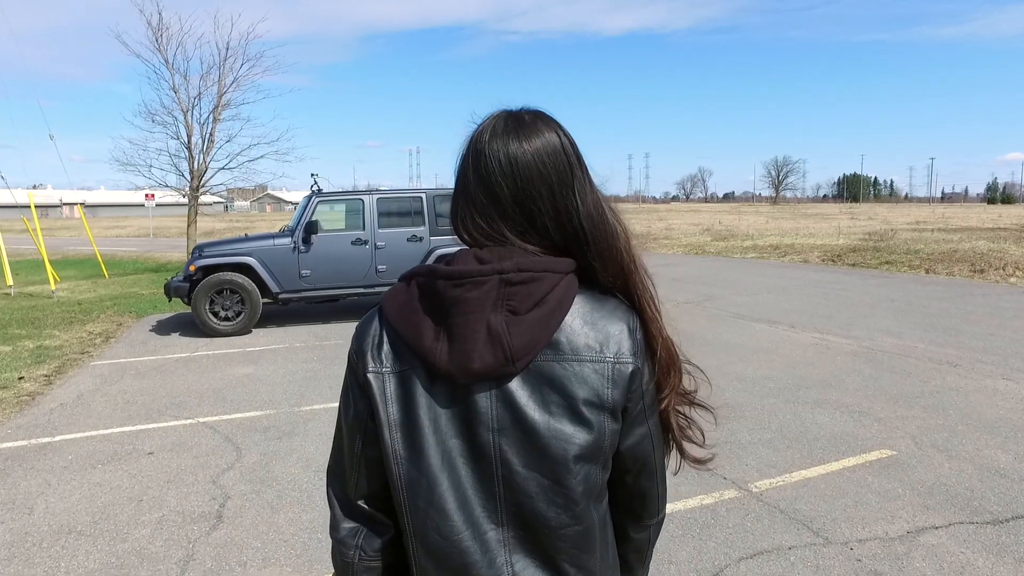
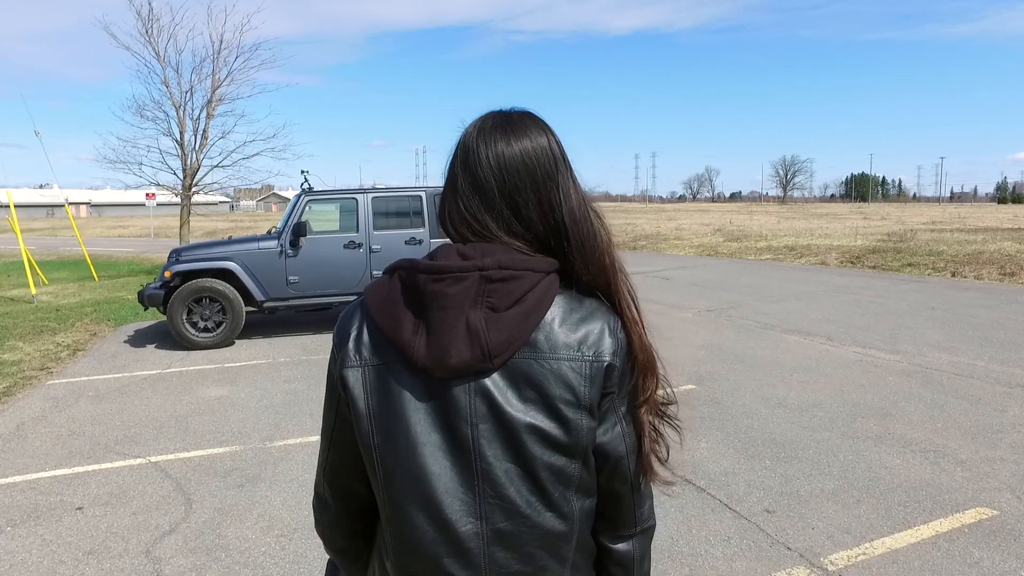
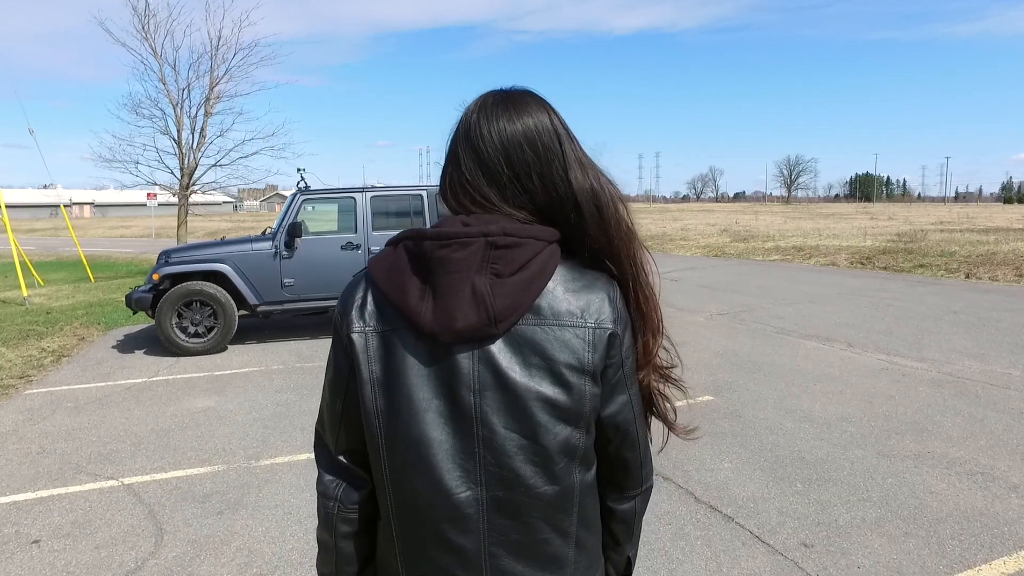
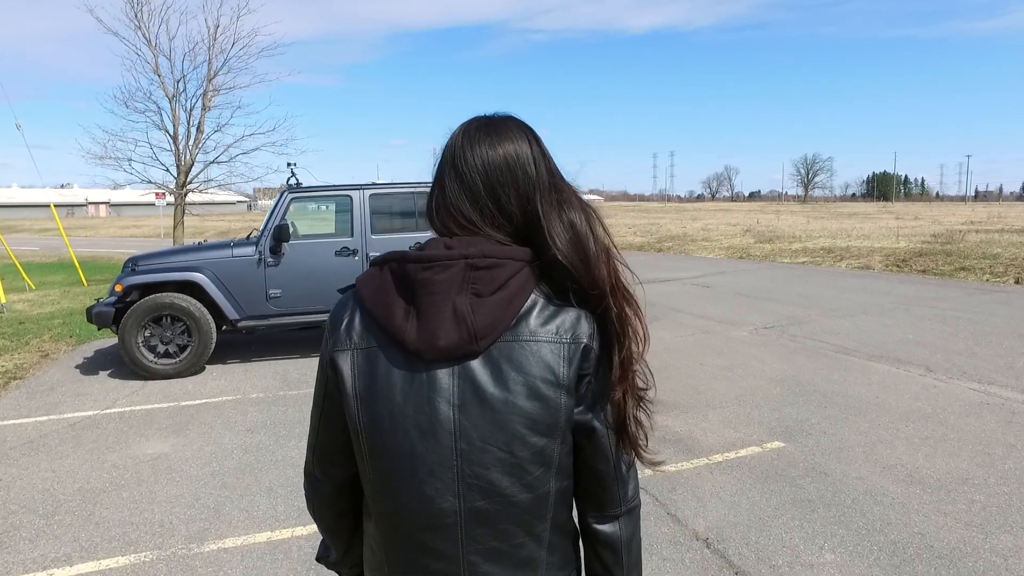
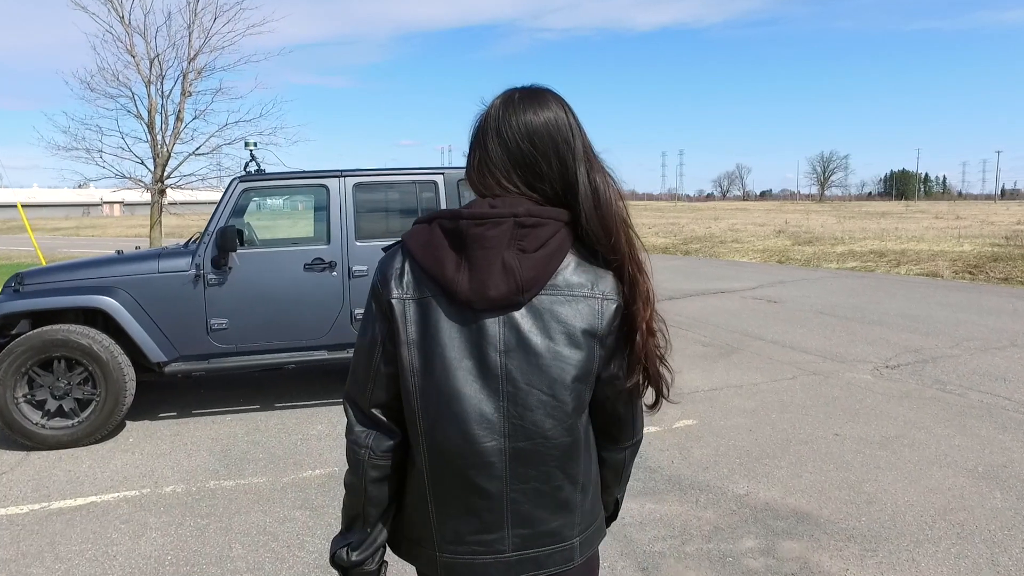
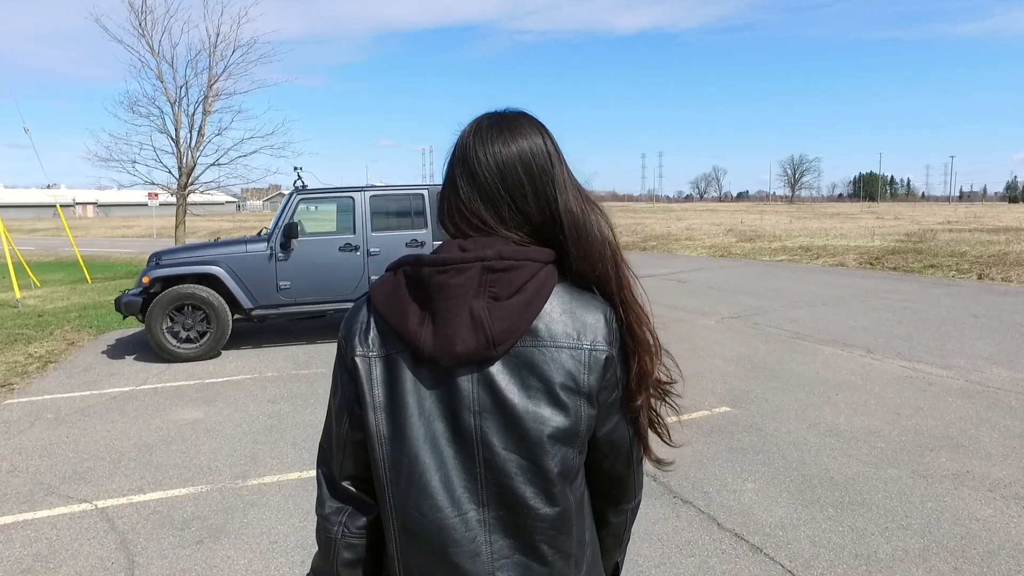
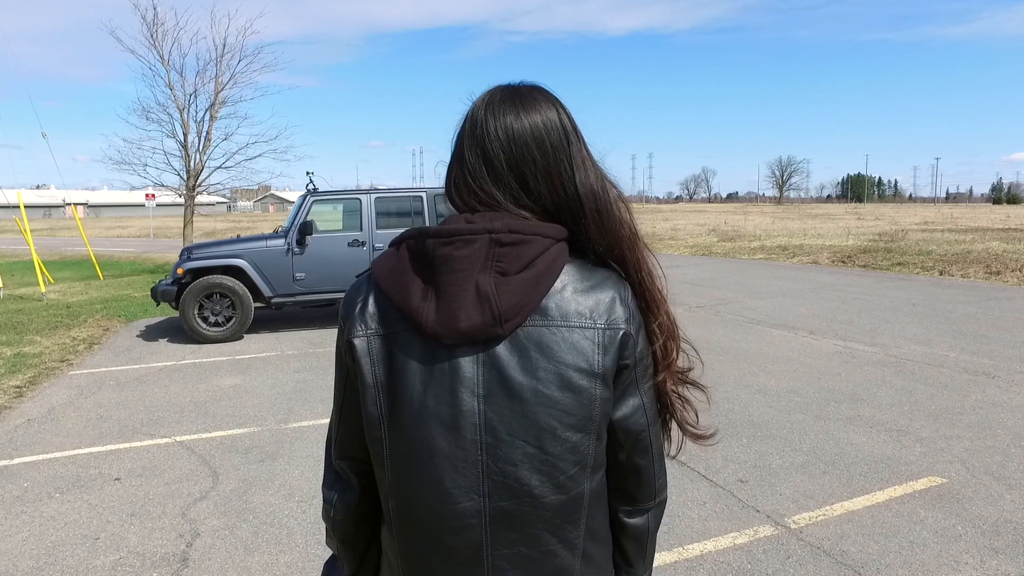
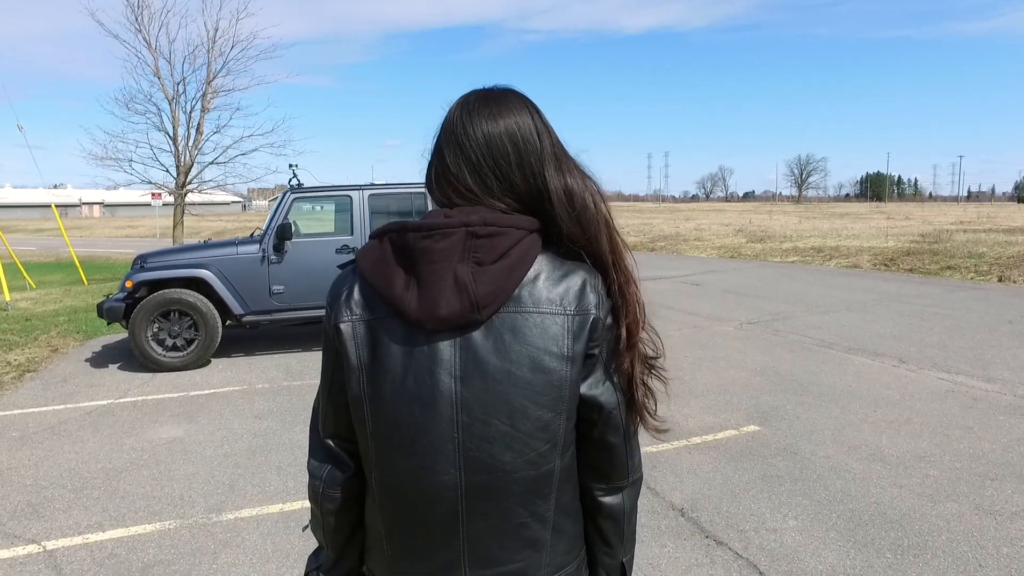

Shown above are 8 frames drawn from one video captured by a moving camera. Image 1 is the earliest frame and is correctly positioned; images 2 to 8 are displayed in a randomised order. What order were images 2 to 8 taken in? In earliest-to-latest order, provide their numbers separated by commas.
7, 2, 3, 6, 8, 4, 5
